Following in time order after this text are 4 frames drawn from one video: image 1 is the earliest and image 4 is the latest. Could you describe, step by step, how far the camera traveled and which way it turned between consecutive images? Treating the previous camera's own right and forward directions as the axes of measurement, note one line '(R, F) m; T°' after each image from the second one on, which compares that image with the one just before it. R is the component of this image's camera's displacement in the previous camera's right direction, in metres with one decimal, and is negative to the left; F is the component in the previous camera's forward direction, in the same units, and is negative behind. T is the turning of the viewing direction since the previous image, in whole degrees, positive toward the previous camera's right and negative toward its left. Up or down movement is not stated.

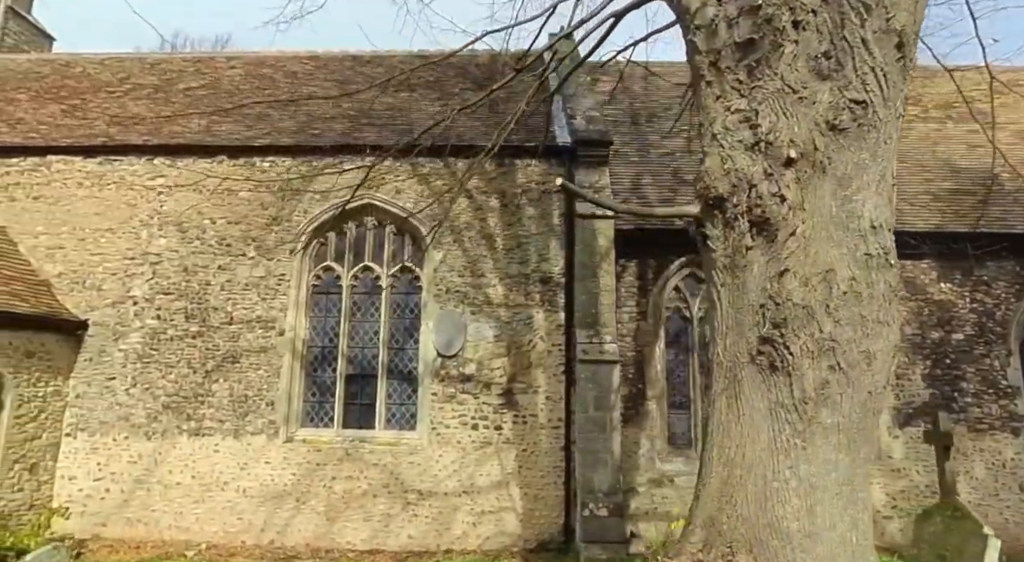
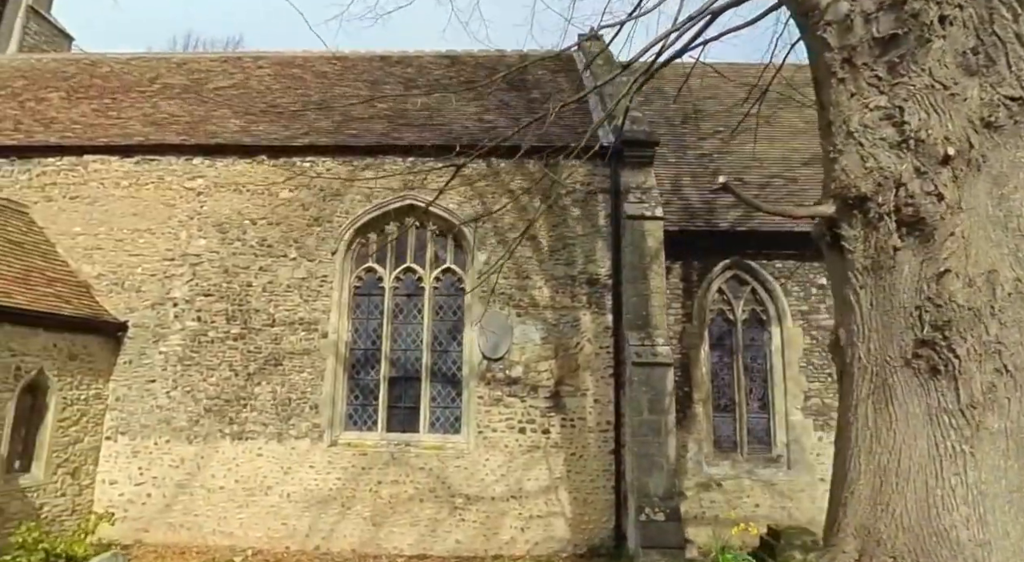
(-0.7, +0.1) m; 0°
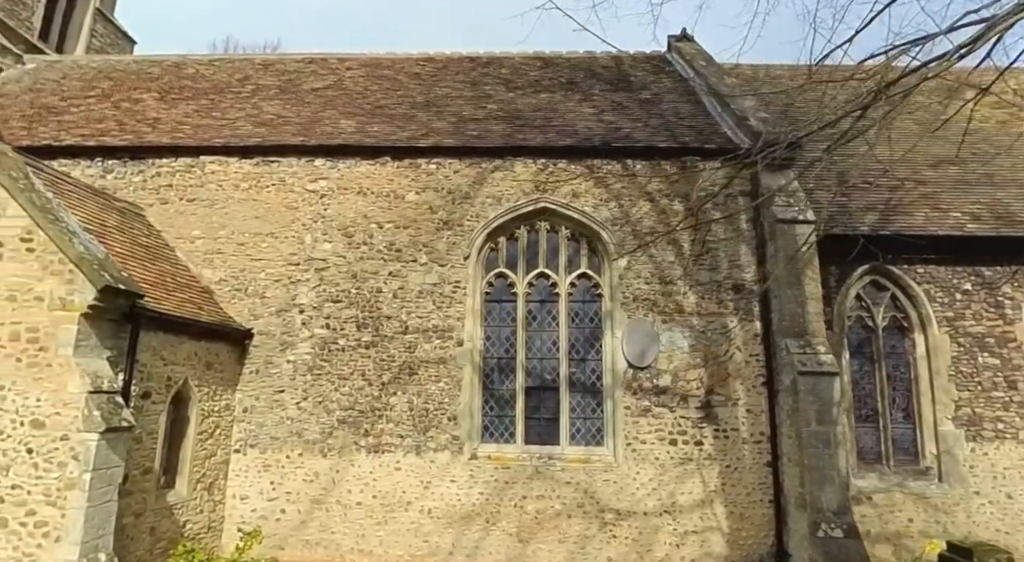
(-2.0, +0.4) m; +1°
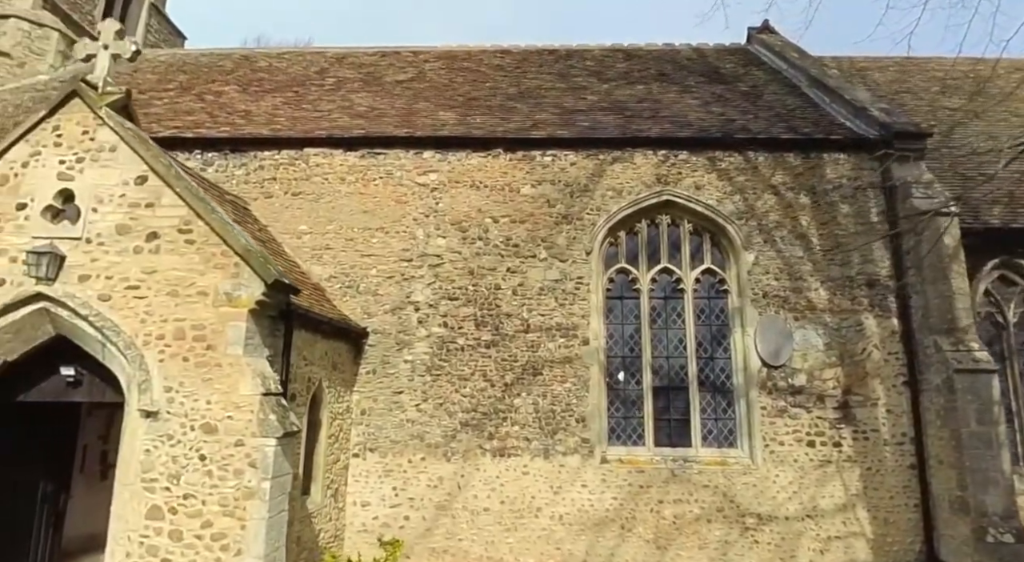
(-1.7, +0.4) m; 0°
